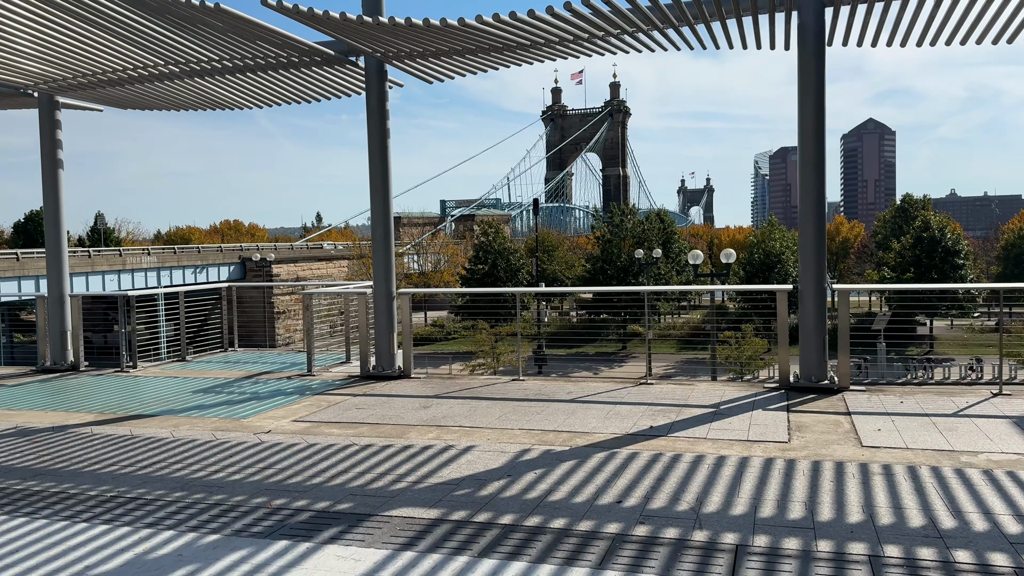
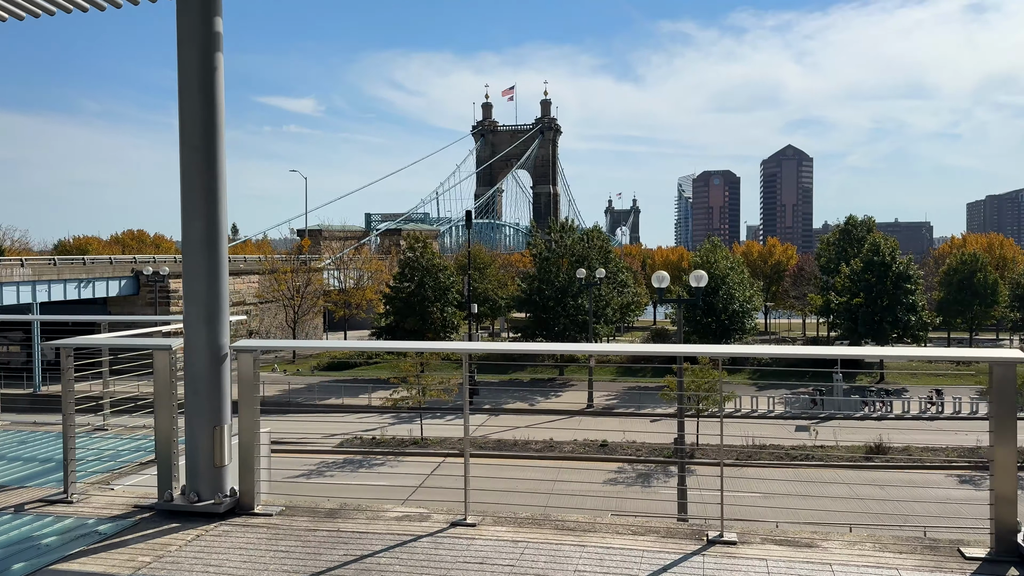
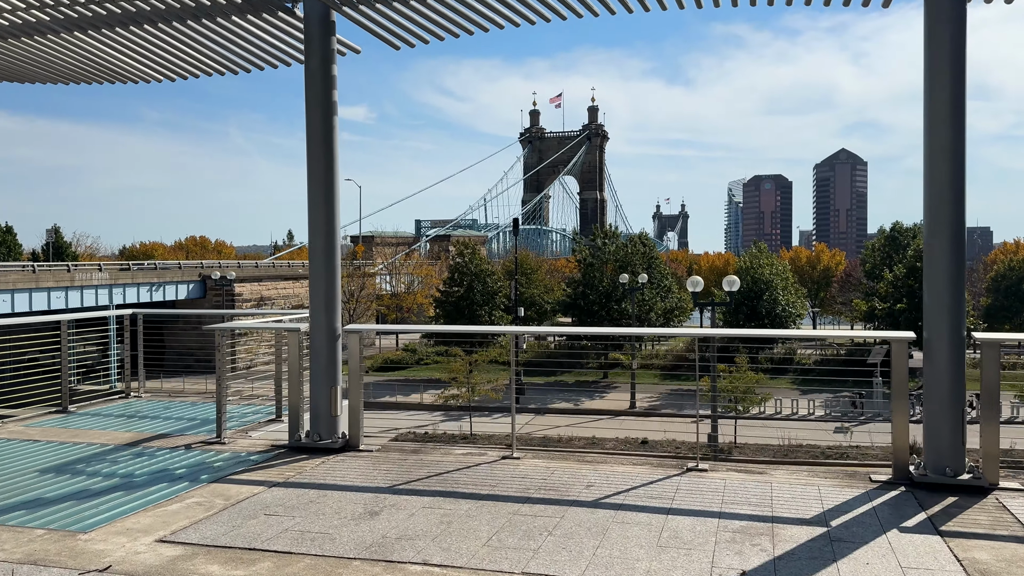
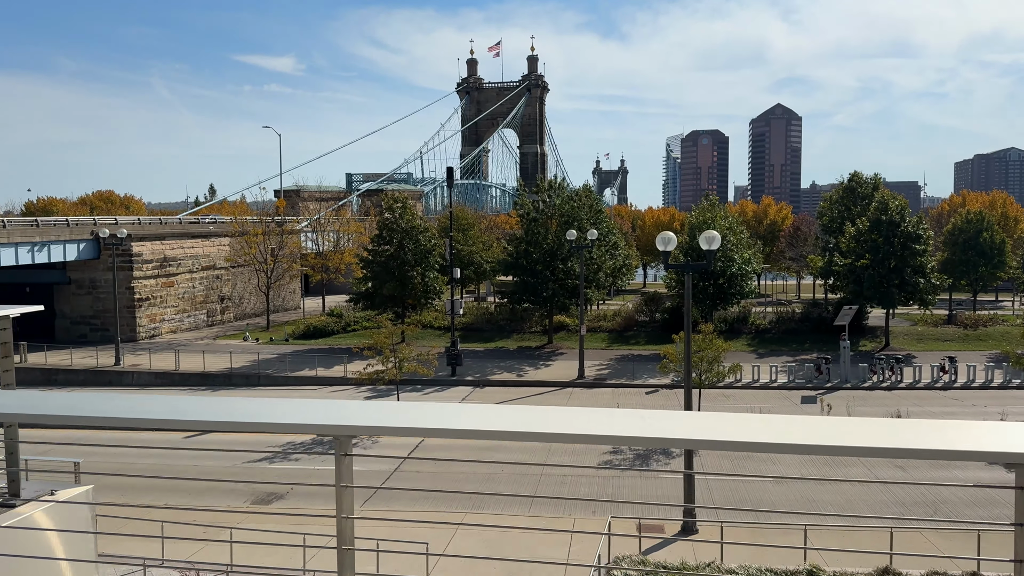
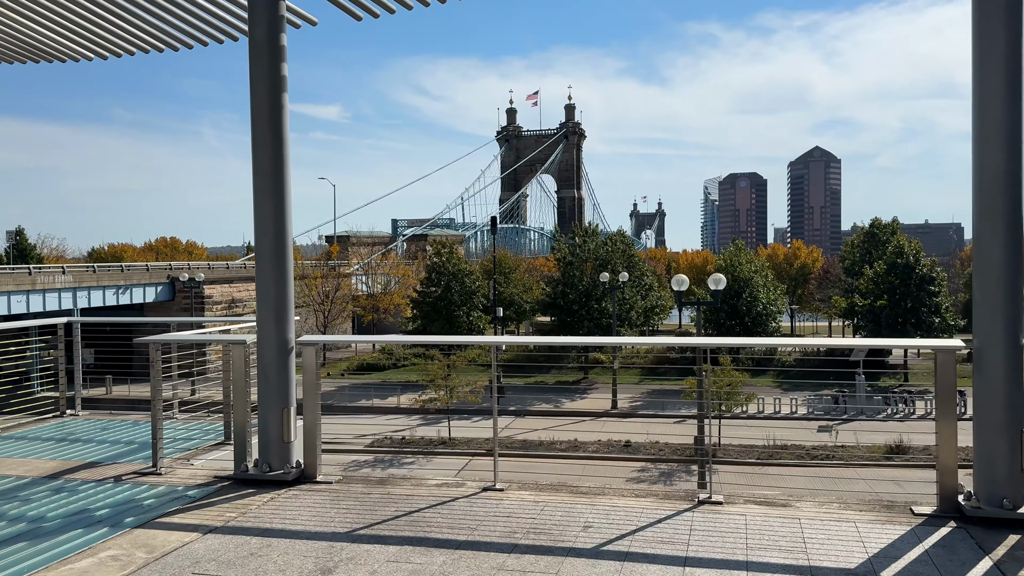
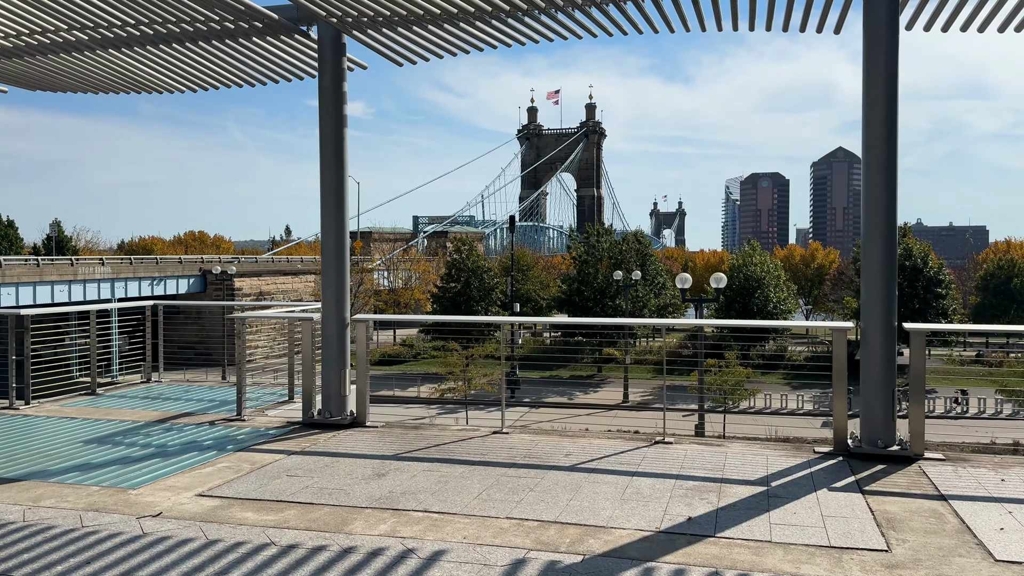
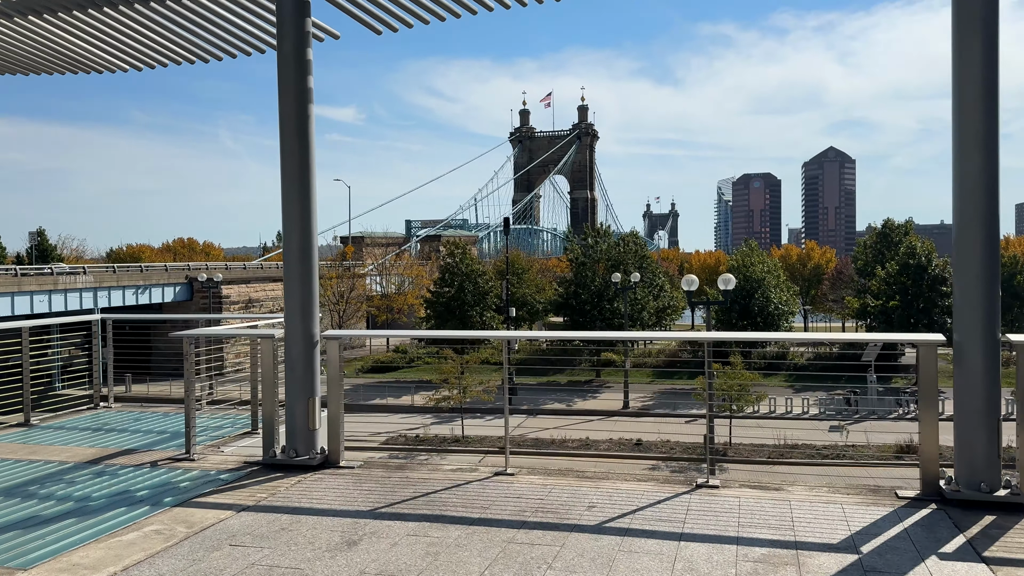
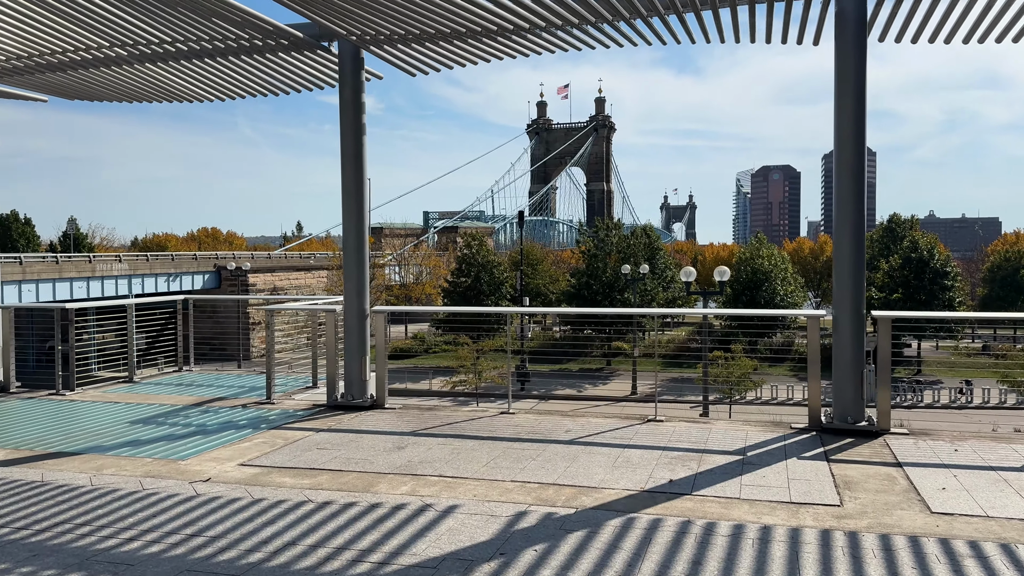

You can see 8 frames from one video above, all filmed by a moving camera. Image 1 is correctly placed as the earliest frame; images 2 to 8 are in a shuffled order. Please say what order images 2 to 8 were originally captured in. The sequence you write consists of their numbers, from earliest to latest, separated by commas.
8, 6, 3, 7, 5, 2, 4
